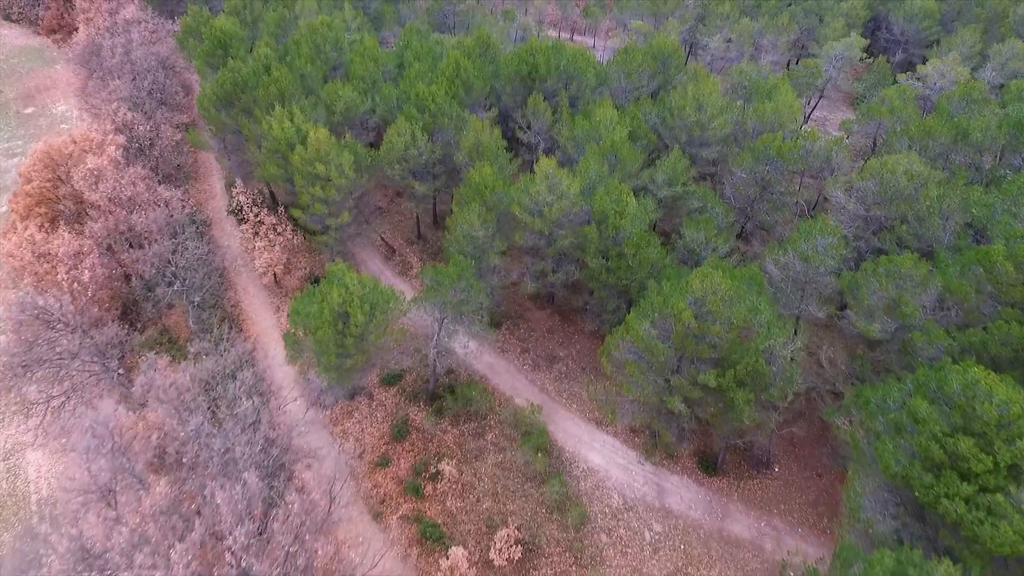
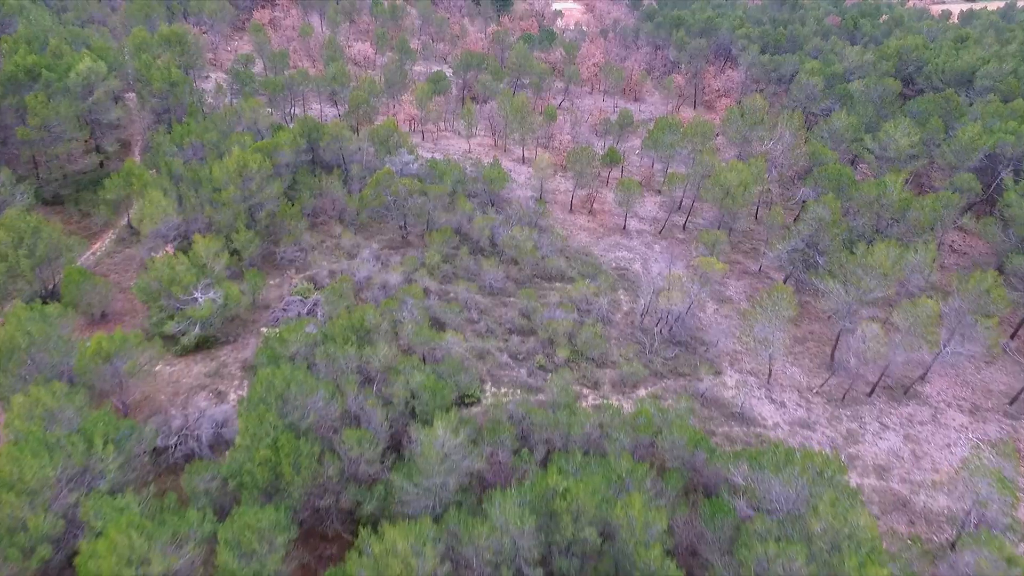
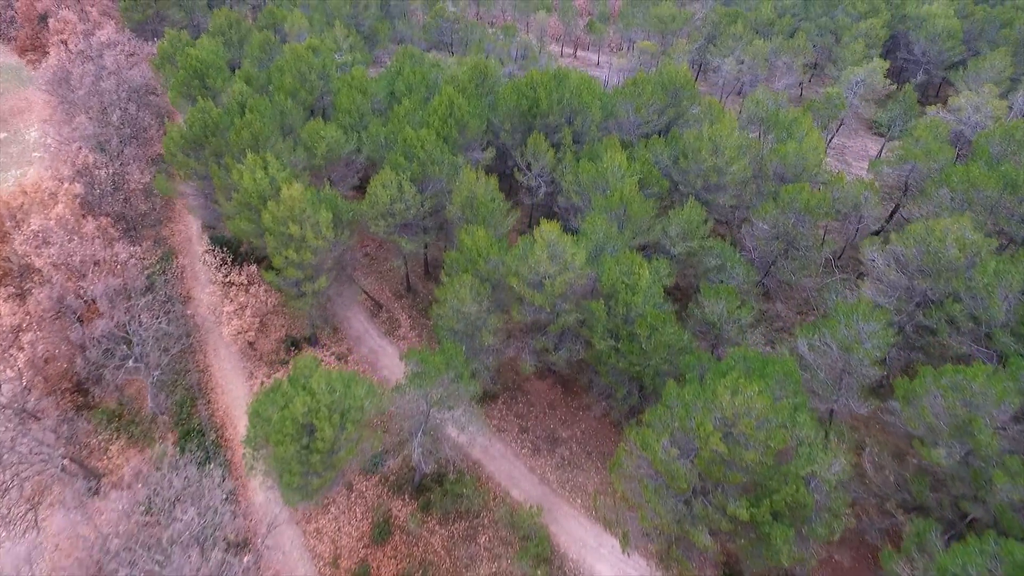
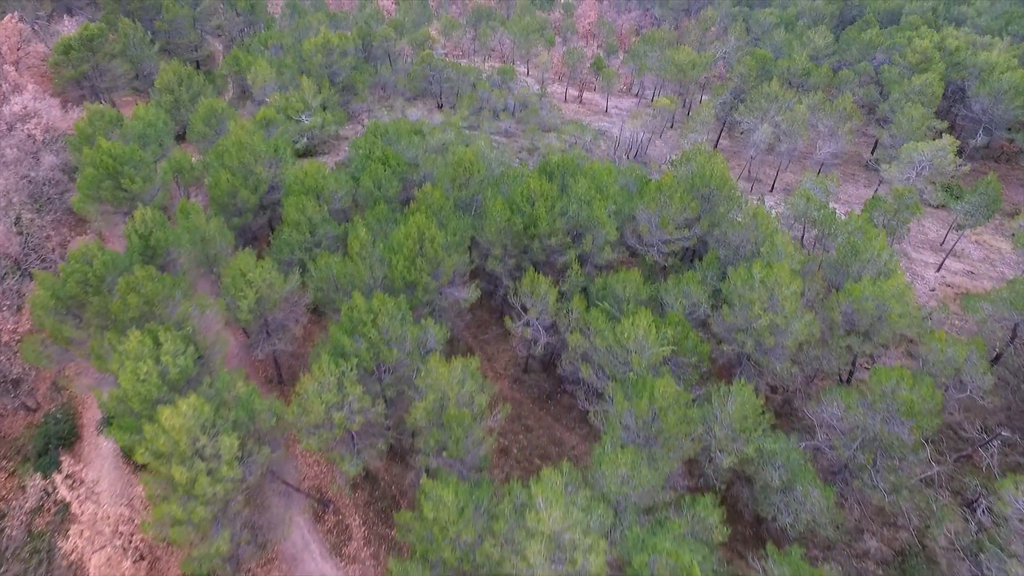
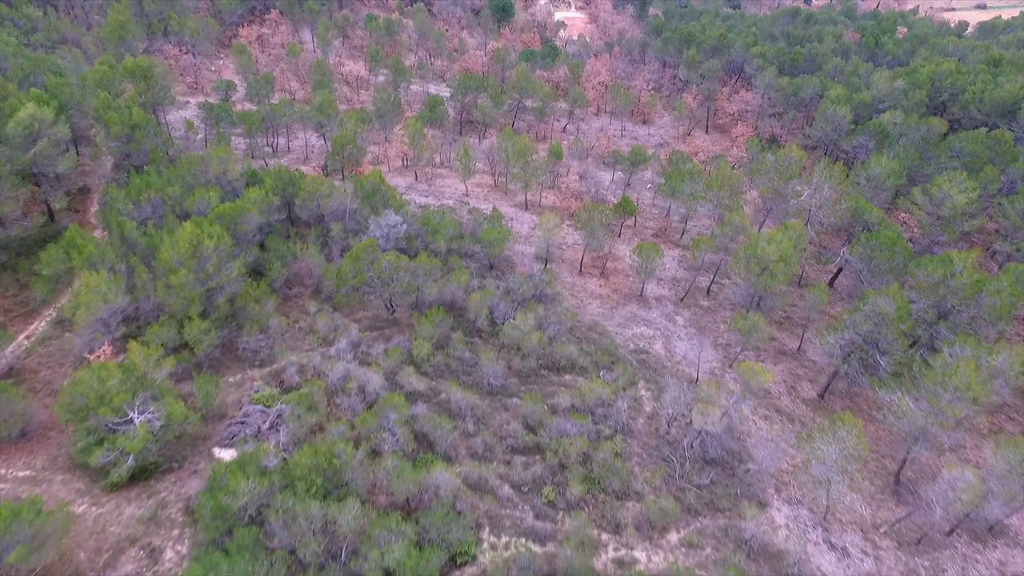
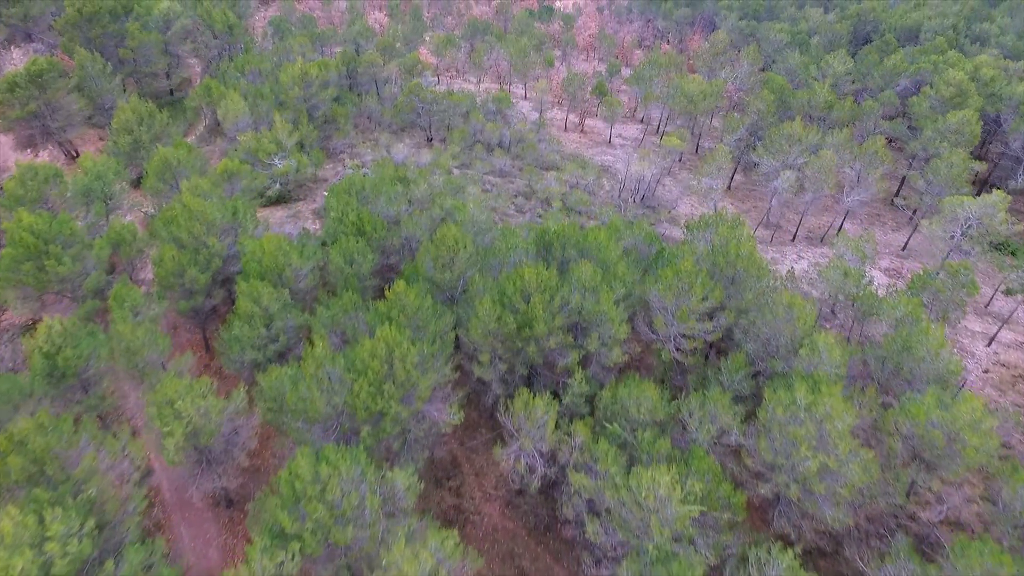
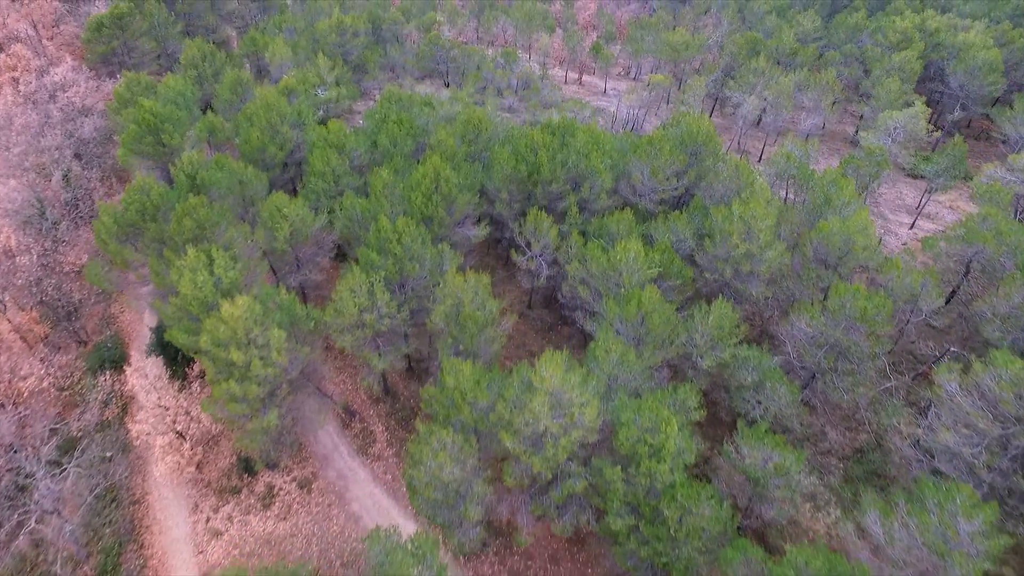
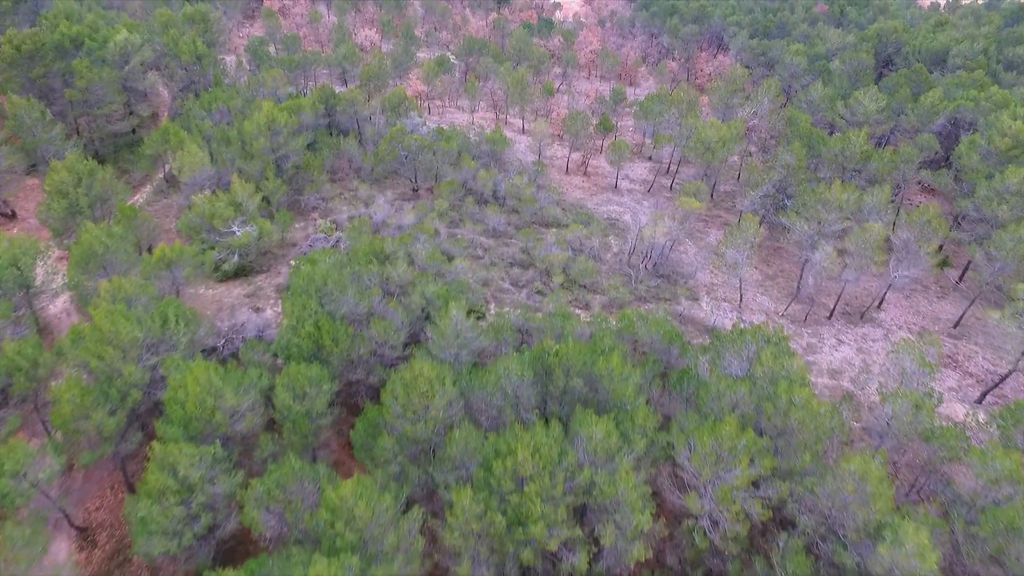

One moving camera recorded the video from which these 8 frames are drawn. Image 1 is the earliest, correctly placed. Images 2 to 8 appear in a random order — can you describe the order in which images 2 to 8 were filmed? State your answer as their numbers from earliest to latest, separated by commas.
3, 7, 4, 6, 8, 2, 5
